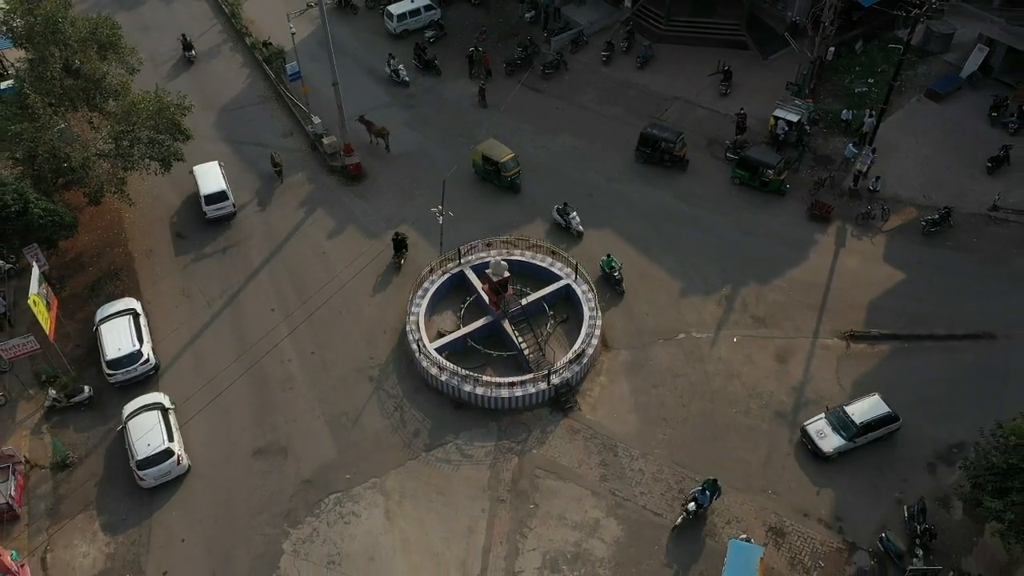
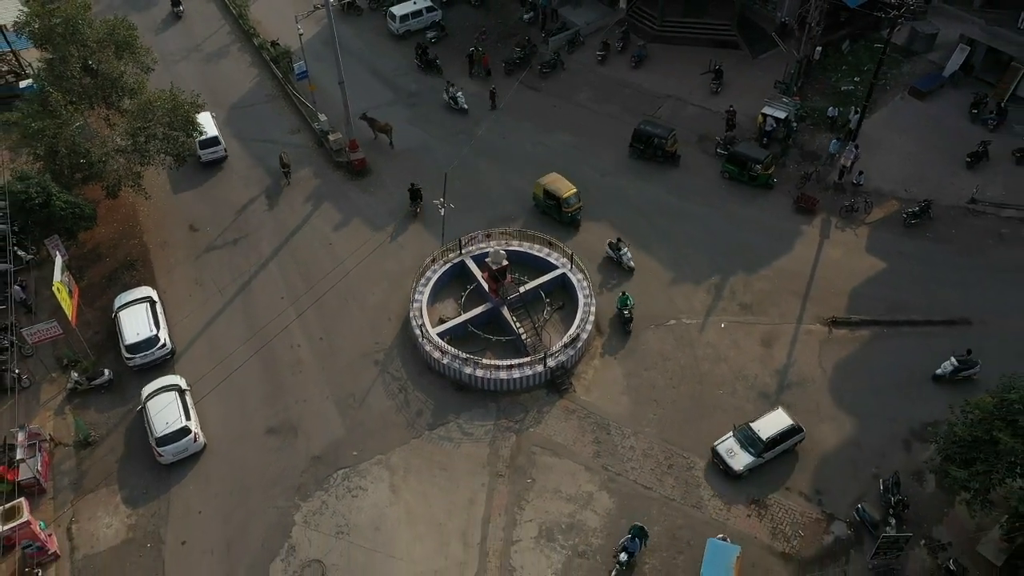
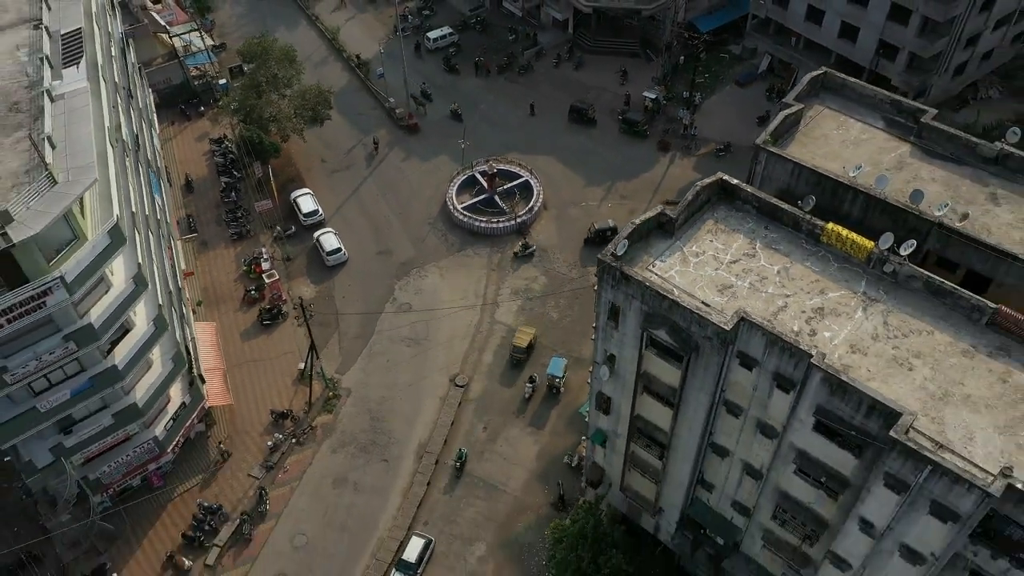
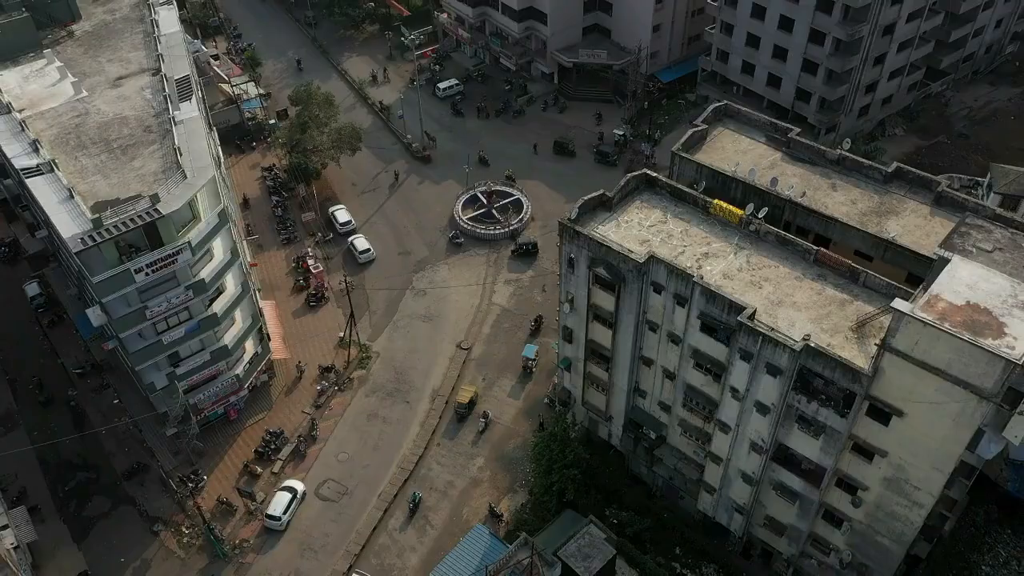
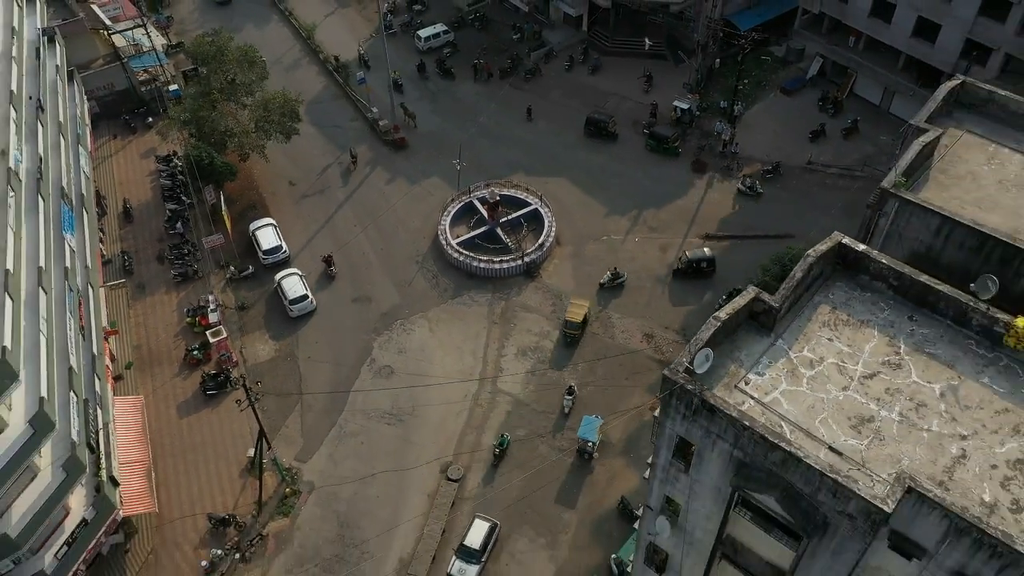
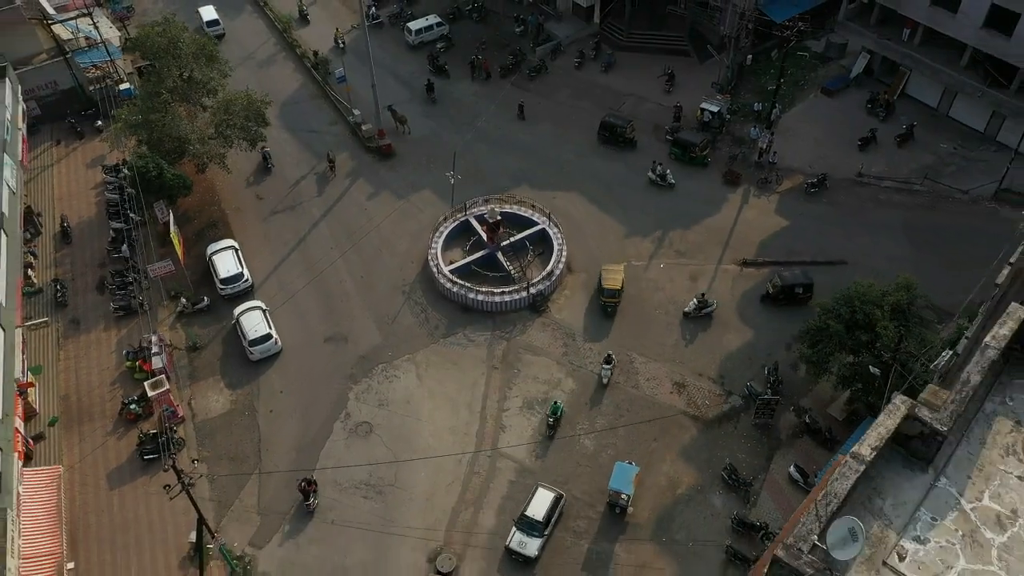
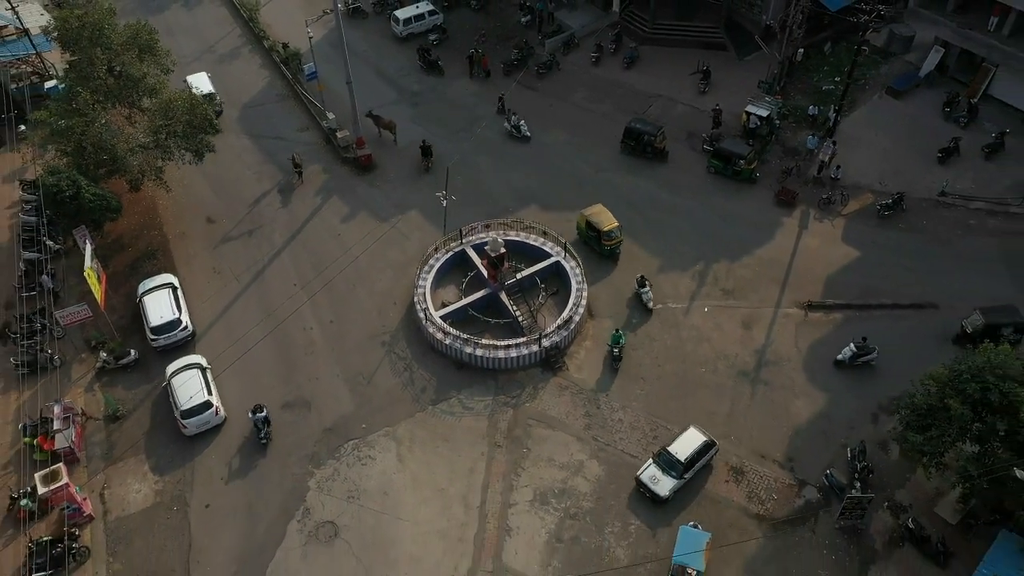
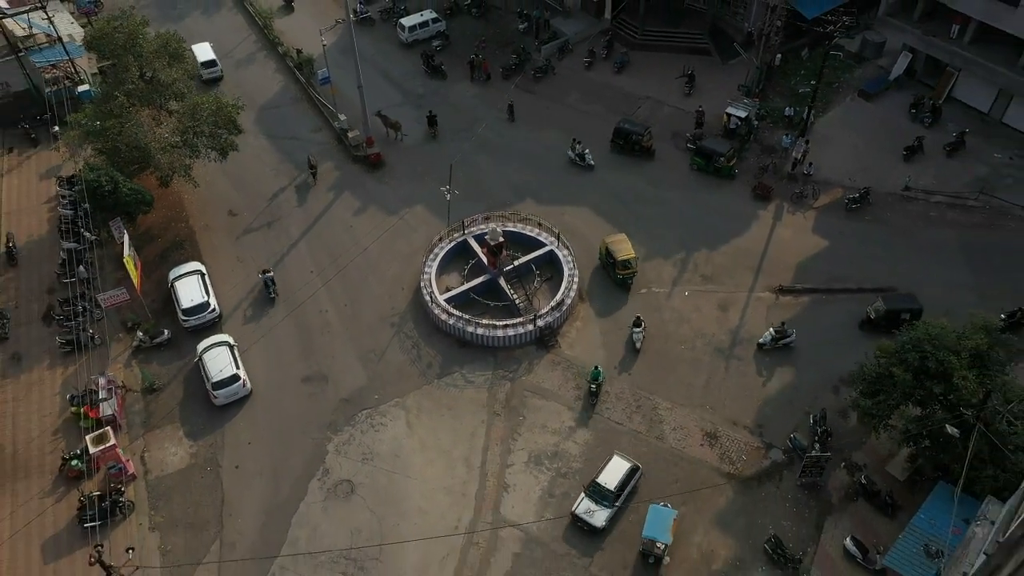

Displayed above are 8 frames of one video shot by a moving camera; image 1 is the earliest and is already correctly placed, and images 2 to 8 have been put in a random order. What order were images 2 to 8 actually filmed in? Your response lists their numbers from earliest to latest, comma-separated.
2, 7, 8, 6, 5, 3, 4
